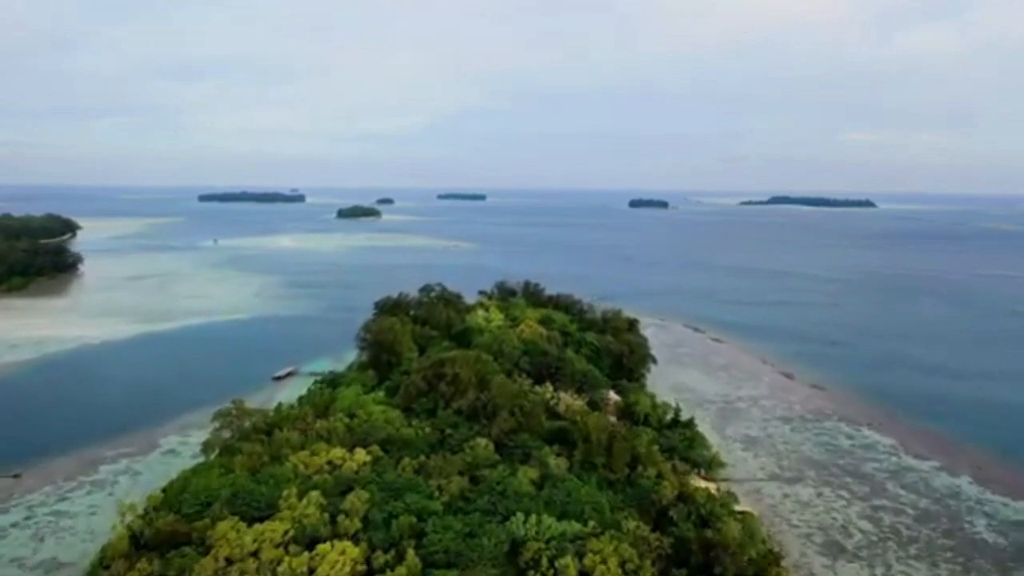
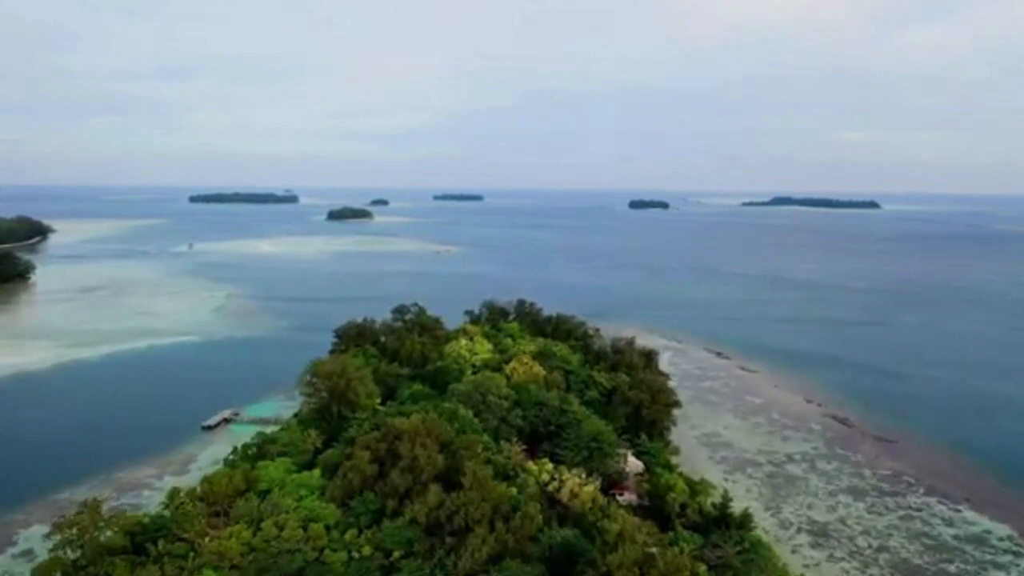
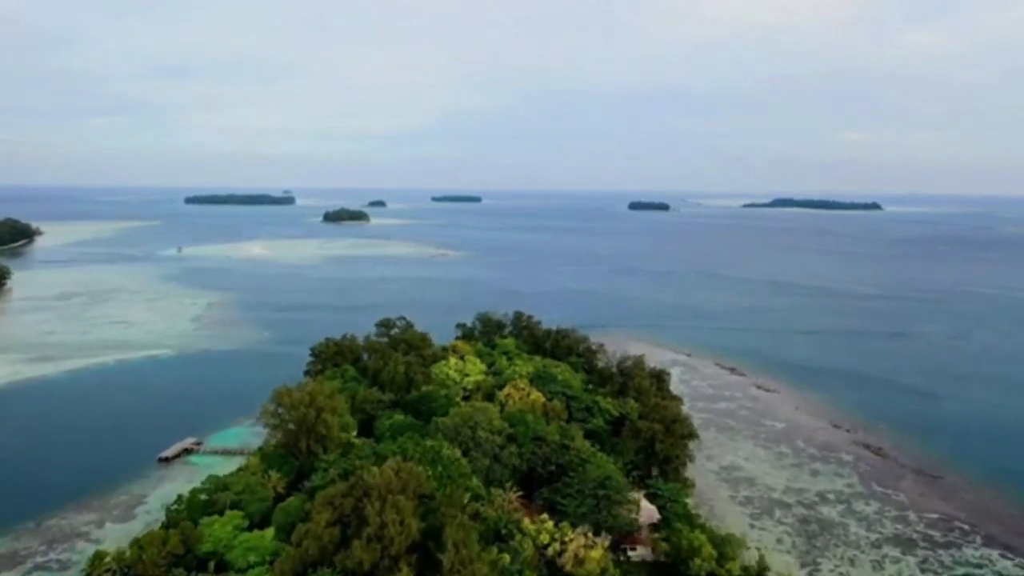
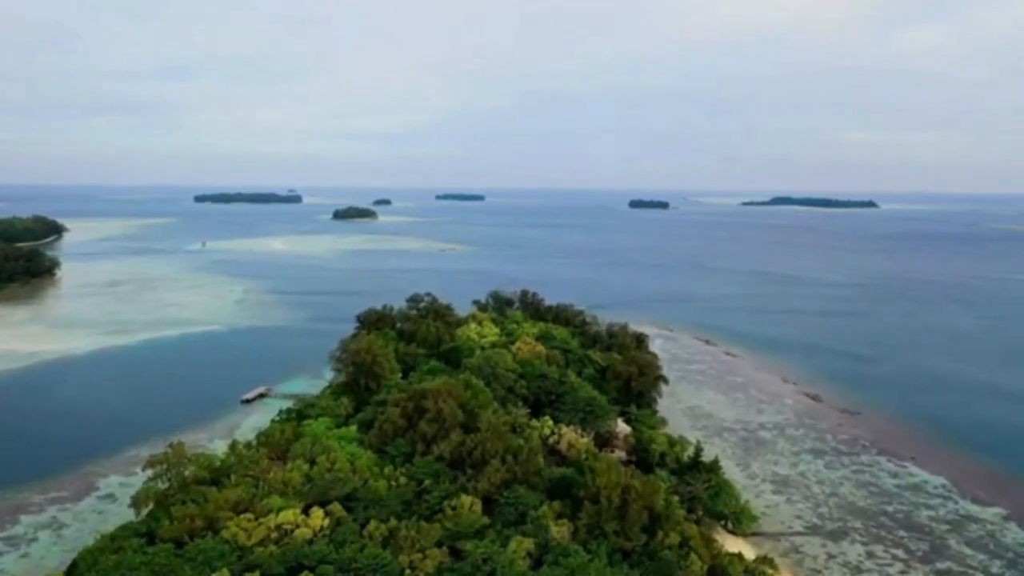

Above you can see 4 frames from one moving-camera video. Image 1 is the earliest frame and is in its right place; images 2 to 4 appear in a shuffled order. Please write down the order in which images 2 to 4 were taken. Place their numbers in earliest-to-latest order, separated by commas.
4, 2, 3
